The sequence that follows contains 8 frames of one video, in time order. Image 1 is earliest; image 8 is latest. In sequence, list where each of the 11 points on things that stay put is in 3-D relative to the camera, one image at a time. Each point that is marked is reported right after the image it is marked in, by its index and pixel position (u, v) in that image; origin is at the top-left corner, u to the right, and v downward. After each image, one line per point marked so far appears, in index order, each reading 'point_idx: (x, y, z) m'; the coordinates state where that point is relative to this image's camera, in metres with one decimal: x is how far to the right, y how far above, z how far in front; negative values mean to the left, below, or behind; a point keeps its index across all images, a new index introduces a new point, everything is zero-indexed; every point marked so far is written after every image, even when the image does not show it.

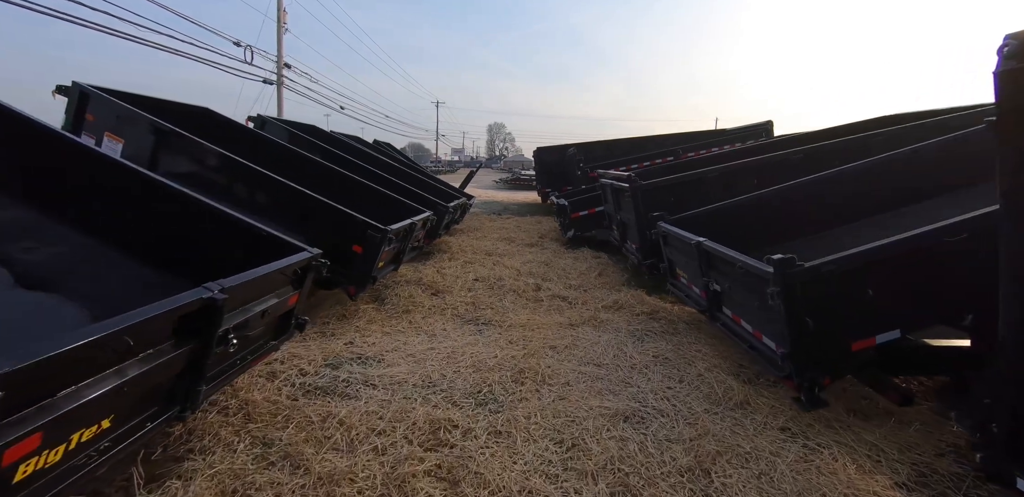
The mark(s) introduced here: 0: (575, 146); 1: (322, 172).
0: (+1.8, +2.9, +11.3) m
1: (-2.1, +0.8, +4.4) m
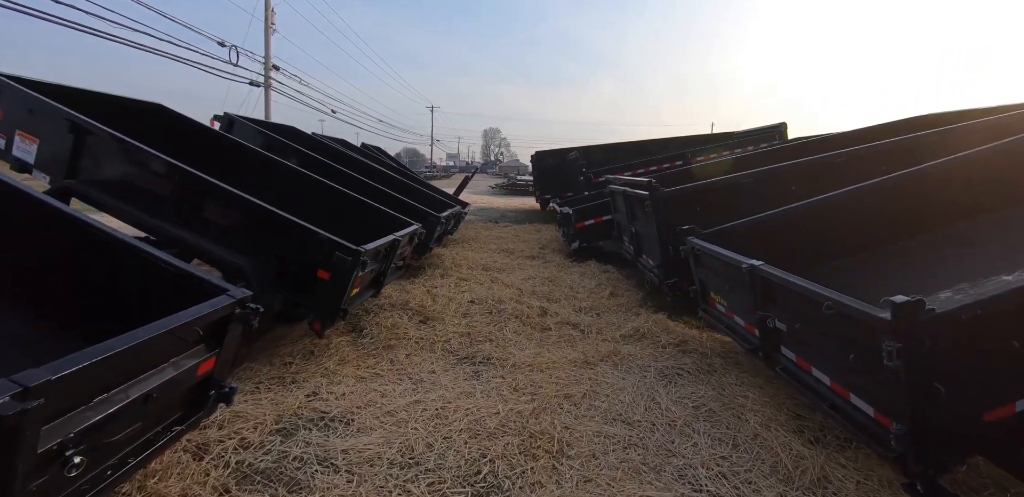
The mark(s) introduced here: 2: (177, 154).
0: (+1.7, +2.6, +10.7) m
1: (-2.0, +0.7, +3.8) m
2: (-3.1, +0.9, +3.8) m
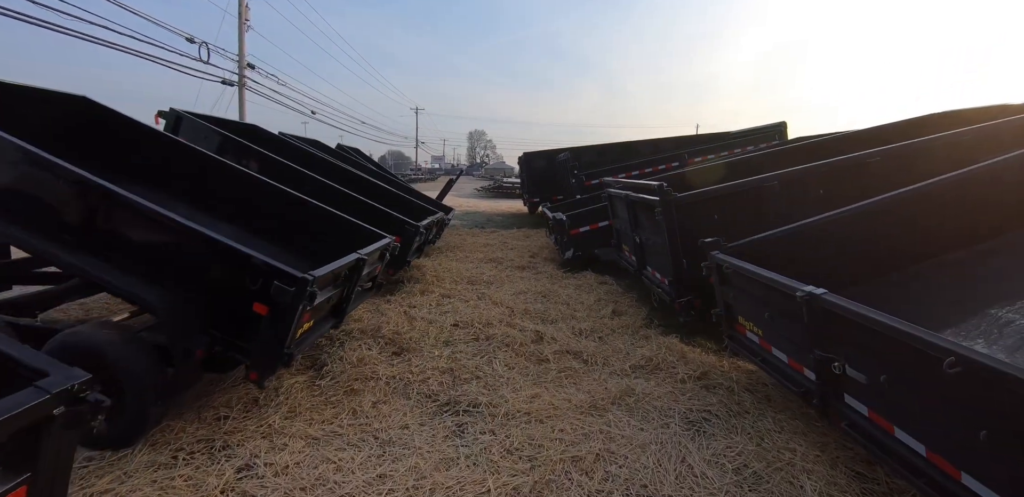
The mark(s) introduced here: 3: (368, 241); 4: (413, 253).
0: (+1.4, +2.5, +10.3) m
1: (-2.1, +0.5, +3.2) m
2: (-3.2, +0.7, +3.2) m
3: (-1.2, +0.1, +3.2) m
4: (-1.1, 0.0, +4.5) m
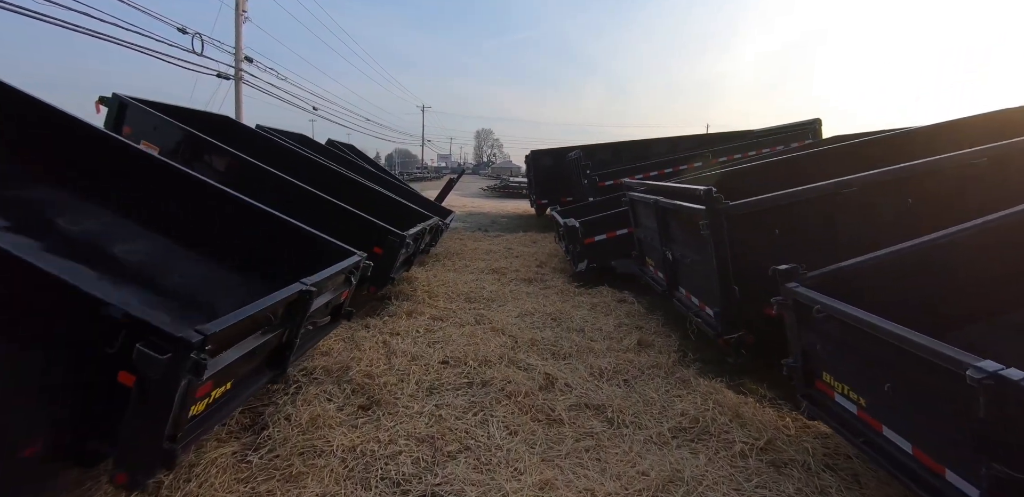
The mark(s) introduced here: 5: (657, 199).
0: (+1.5, +2.3, +9.5) m
1: (-2.1, +0.4, +2.5) m
2: (-3.2, +0.6, +2.5) m
3: (-1.1, -0.1, +2.6) m
4: (-1.1, -0.2, +3.8) m
5: (+1.3, +0.4, +3.5) m
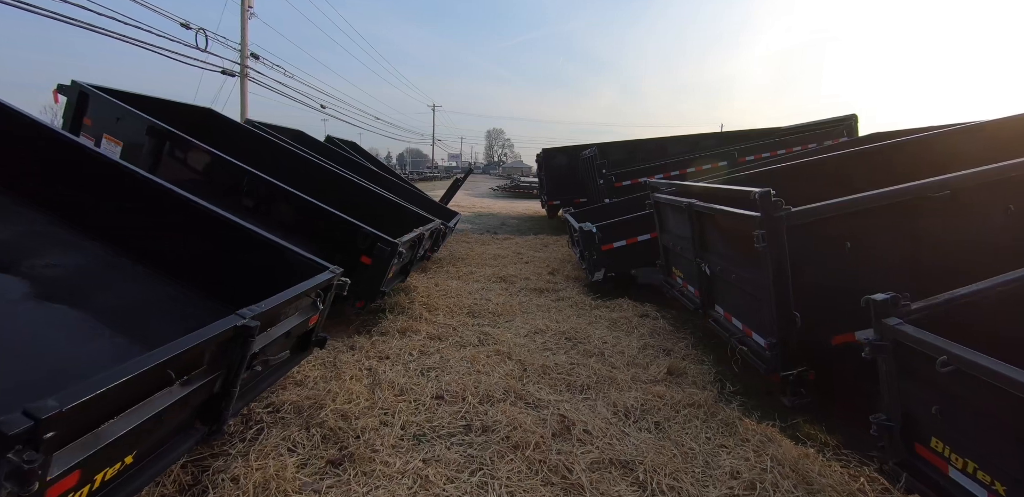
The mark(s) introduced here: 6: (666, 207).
0: (+1.8, +2.3, +9.0) m
1: (-2.1, +0.3, +2.1) m
2: (-3.2, +0.6, +2.1) m
3: (-1.1, -0.1, +2.1) m
4: (-1.0, -0.2, +3.3) m
5: (+1.3, +0.4, +3.0) m
6: (+1.4, +0.4, +3.6) m
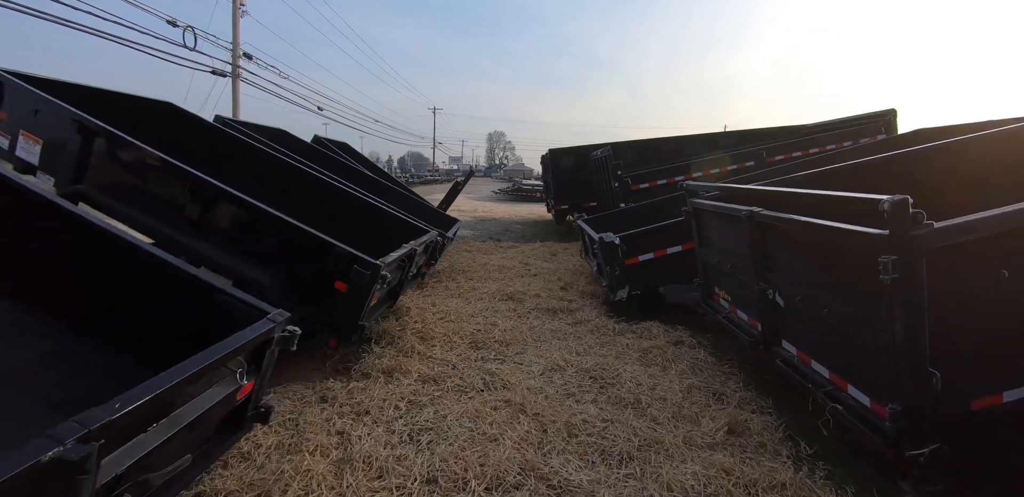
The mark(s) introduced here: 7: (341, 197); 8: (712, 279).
0: (+1.9, +2.1, +8.4) m
1: (-2.0, +0.2, +1.5) m
2: (-3.1, +0.4, +1.5) m
3: (-1.0, -0.3, +1.5) m
4: (-0.9, -0.4, +2.7) m
5: (+1.4, +0.2, +2.4) m
6: (+1.5, +0.2, +3.0) m
7: (-1.5, +0.5, +3.6) m
8: (+1.6, -0.2, +3.2) m
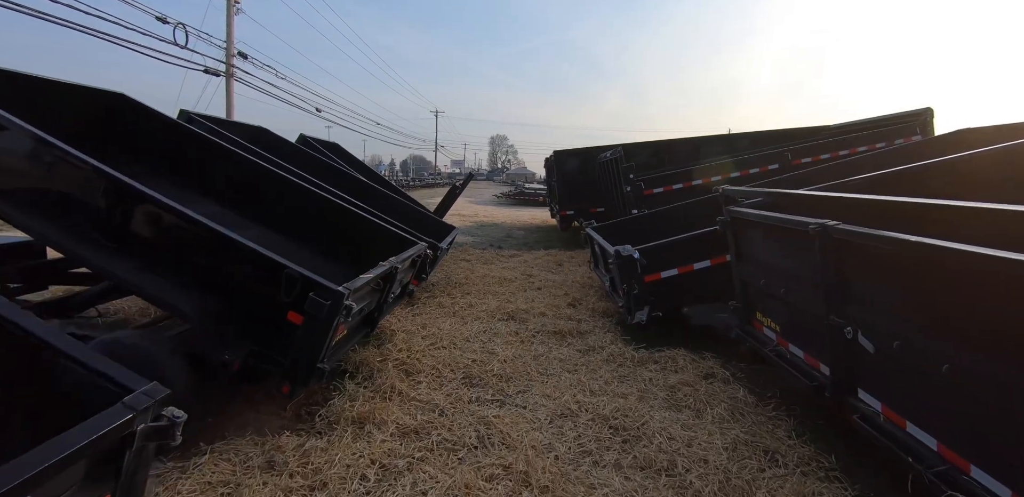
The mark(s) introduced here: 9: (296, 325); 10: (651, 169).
0: (+1.9, +1.9, +7.9) m
1: (-2.0, +0.1, +1.0) m
2: (-3.1, +0.4, +1.0) m
3: (-1.0, -0.4, +1.0) m
4: (-0.9, -0.5, +2.2) m
5: (+1.4, +0.1, +1.8) m
6: (+1.5, +0.1, +2.5) m
7: (-1.5, +0.4, +3.1) m
8: (+1.6, -0.4, +2.7) m
9: (-1.0, -0.3, +1.8) m
10: (+2.6, +1.5, +7.7) m
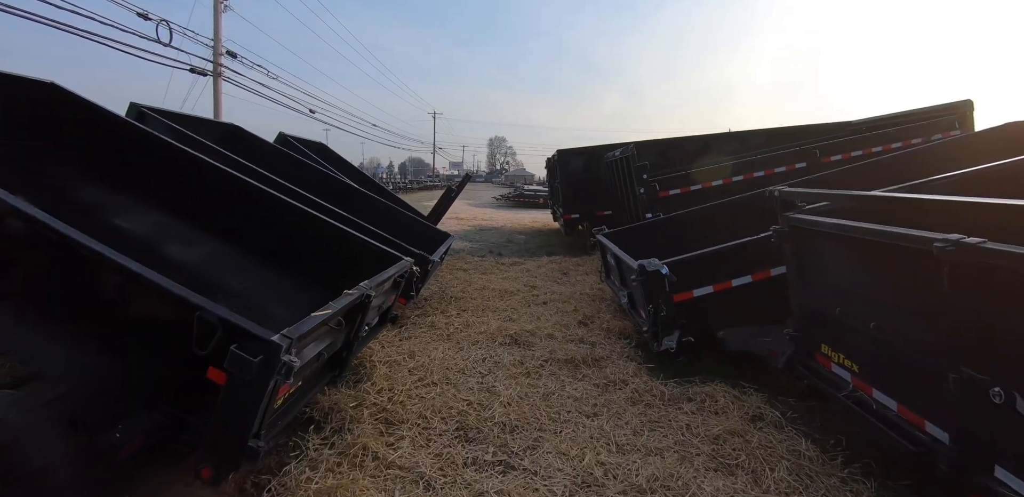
0: (+1.9, +1.8, +7.4) m
1: (-2.0, 0.0, +0.5) m
2: (-3.1, +0.2, +0.5) m
3: (-1.0, -0.4, +0.5) m
4: (-0.9, -0.6, +1.7) m
5: (+1.4, 0.0, +1.3) m
6: (+1.5, +0.1, +2.0) m
7: (-1.5, +0.2, +2.6) m
8: (+1.6, -0.4, +2.1) m
9: (-1.0, -0.4, +1.3) m
10: (+2.6, +1.4, +7.2) m
